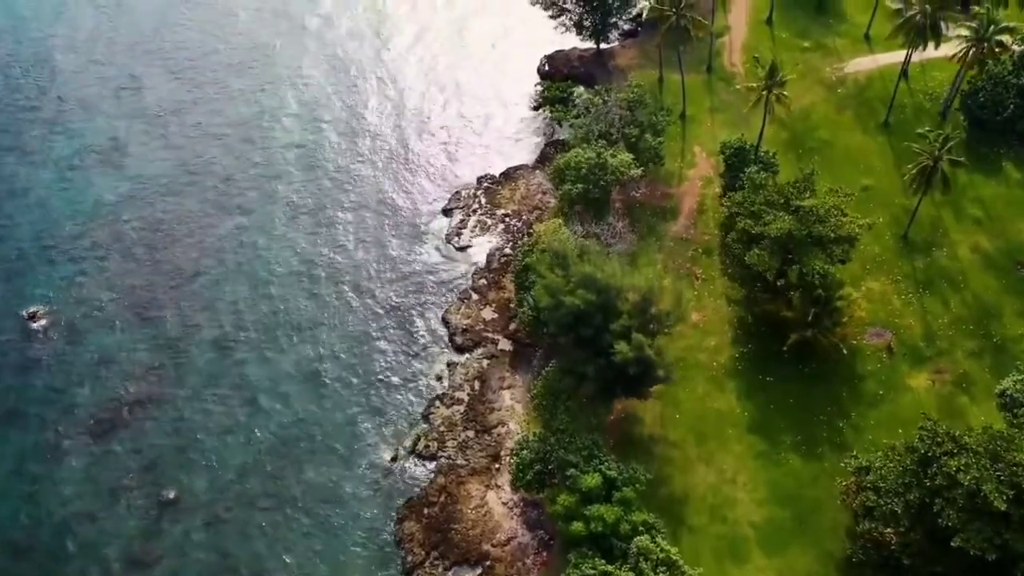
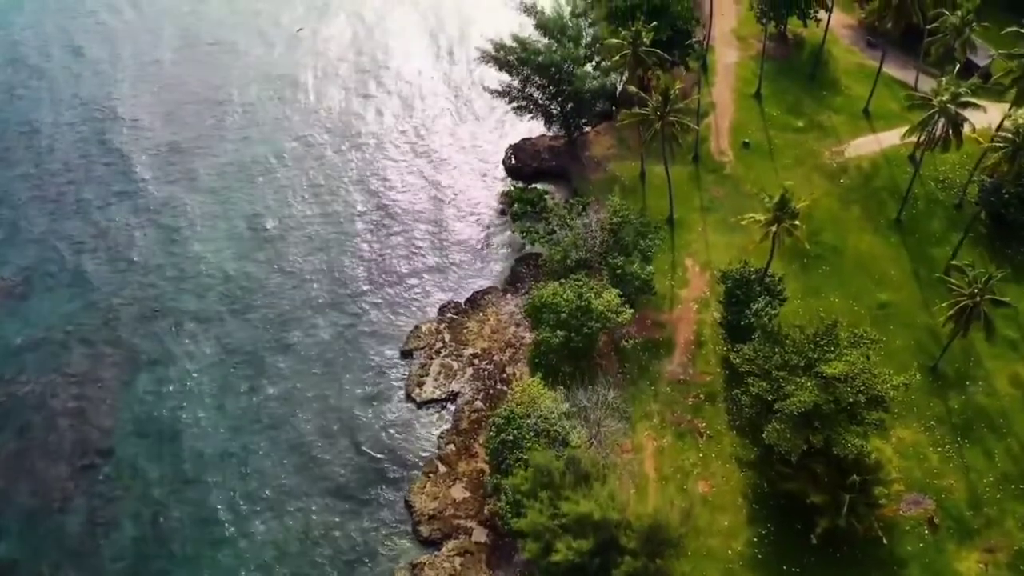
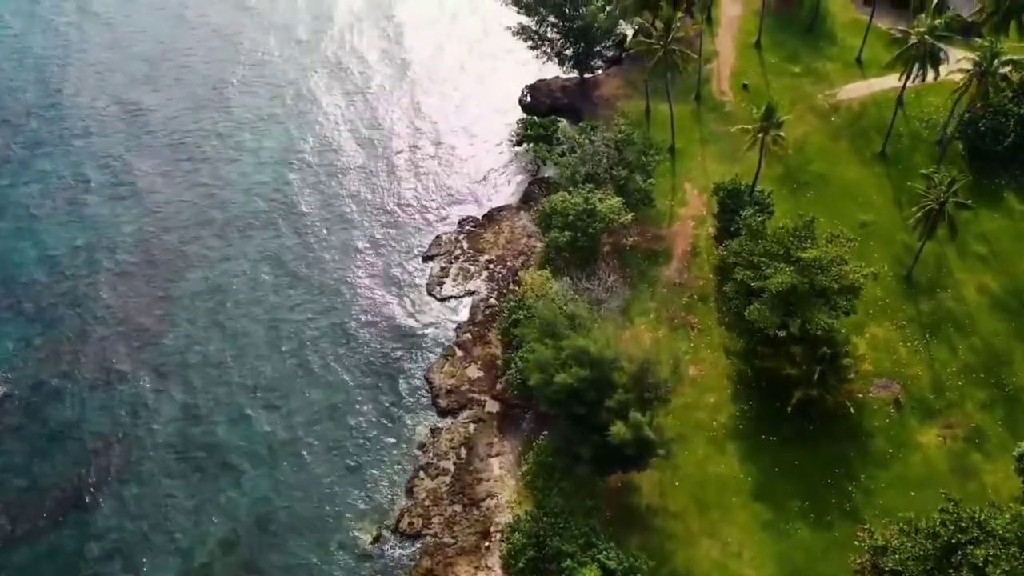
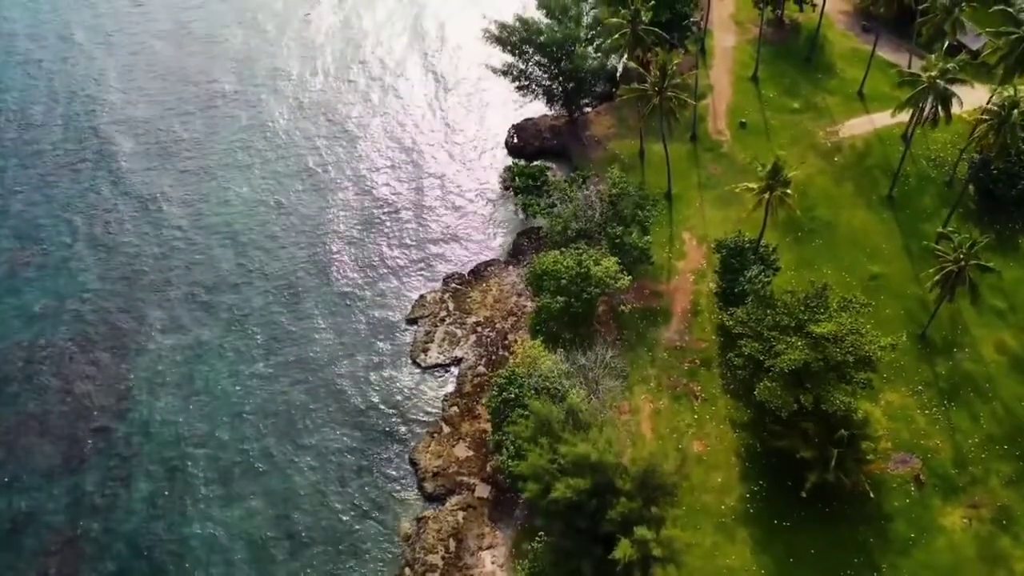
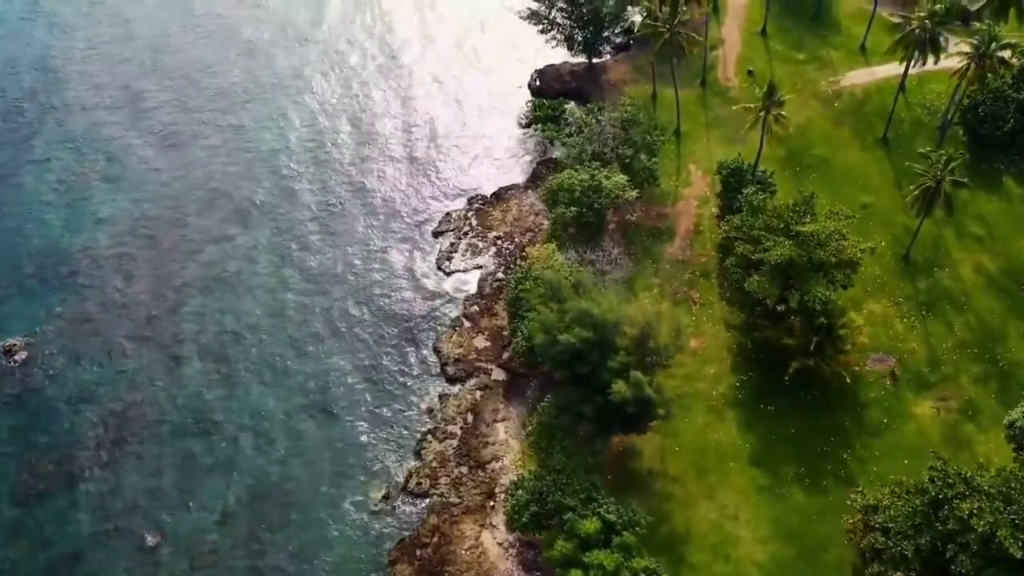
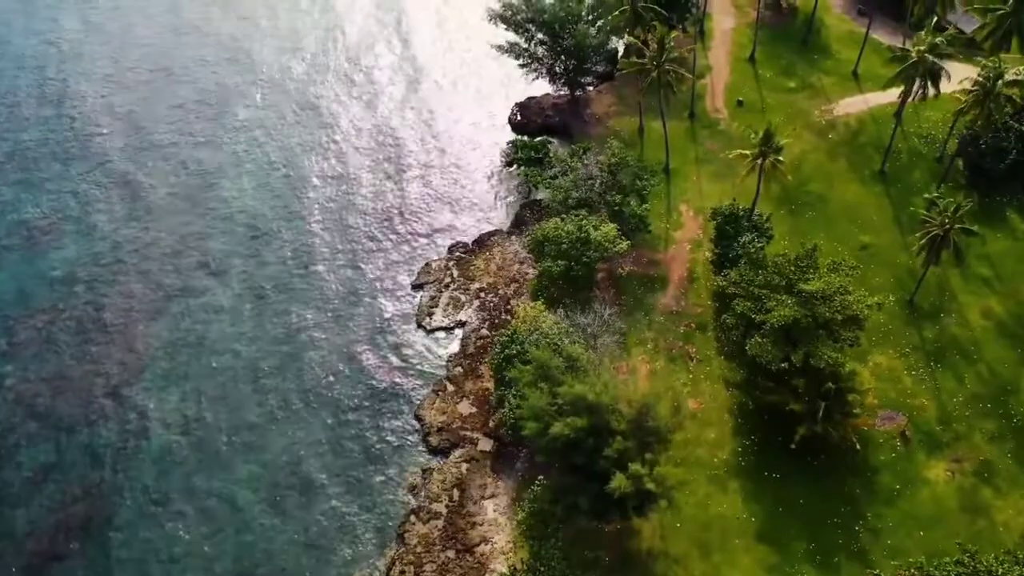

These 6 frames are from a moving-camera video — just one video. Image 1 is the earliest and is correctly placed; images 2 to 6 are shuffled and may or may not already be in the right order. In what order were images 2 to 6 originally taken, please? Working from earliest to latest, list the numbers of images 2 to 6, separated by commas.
5, 3, 6, 4, 2
